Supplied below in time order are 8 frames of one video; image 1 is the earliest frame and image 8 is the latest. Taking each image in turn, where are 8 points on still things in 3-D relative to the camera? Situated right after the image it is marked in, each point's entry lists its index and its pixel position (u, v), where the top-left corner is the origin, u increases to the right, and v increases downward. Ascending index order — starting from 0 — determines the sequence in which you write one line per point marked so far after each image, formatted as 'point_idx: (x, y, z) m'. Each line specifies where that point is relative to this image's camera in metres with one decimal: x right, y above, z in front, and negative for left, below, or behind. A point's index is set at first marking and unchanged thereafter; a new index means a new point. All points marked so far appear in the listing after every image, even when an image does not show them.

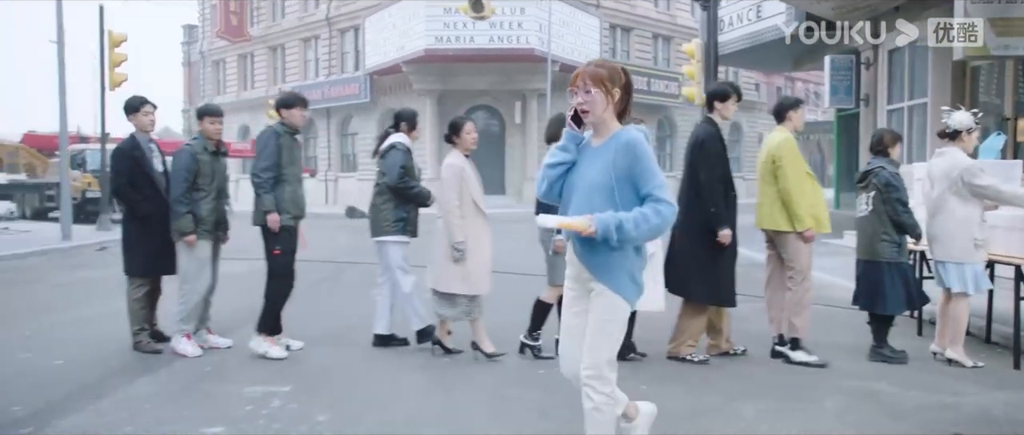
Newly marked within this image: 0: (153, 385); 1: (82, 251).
0: (-2.4, -1.1, +5.5) m
1: (-9.1, -0.7, +17.4) m
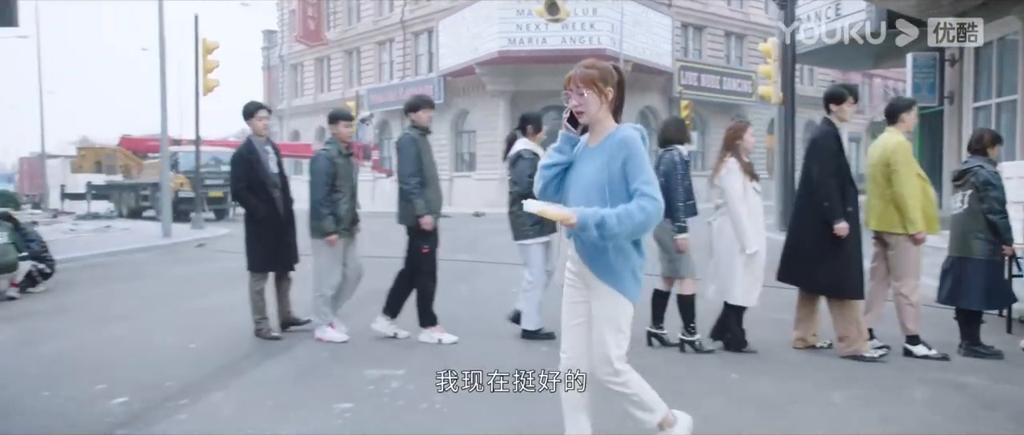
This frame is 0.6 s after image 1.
0: (-1.7, -1.1, +6.0) m
1: (-7.4, -0.7, +18.5) m
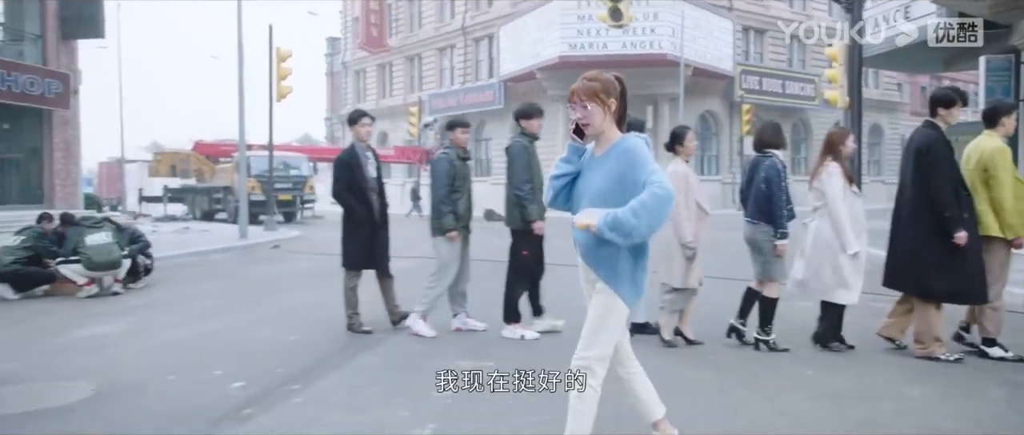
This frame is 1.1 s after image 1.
0: (-1.1, -1.1, +6.5) m
1: (-5.9, -0.7, +19.3) m
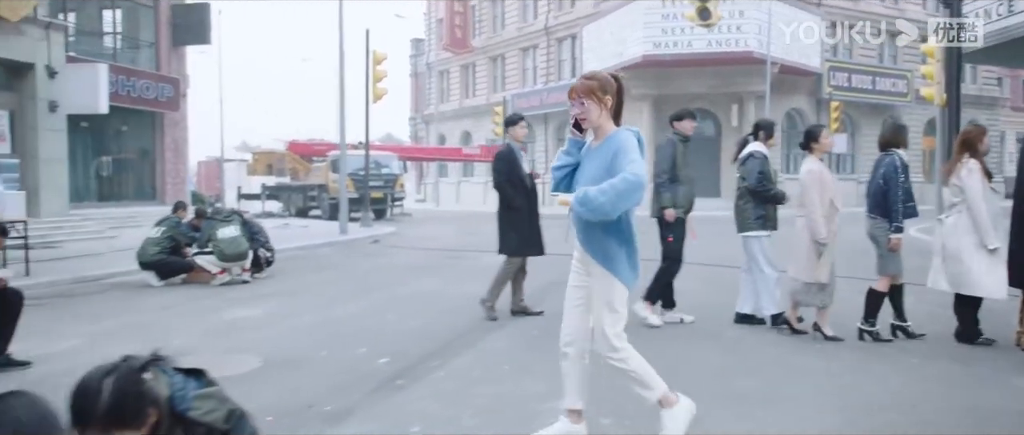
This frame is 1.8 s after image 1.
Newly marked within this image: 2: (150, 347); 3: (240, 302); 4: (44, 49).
0: (-0.1, -1.0, +7.0) m
1: (-3.8, -0.6, +20.2) m
2: (-3.1, -1.1, +7.2) m
3: (-3.3, -1.0, +10.0) m
4: (-10.9, +4.0, +19.4) m
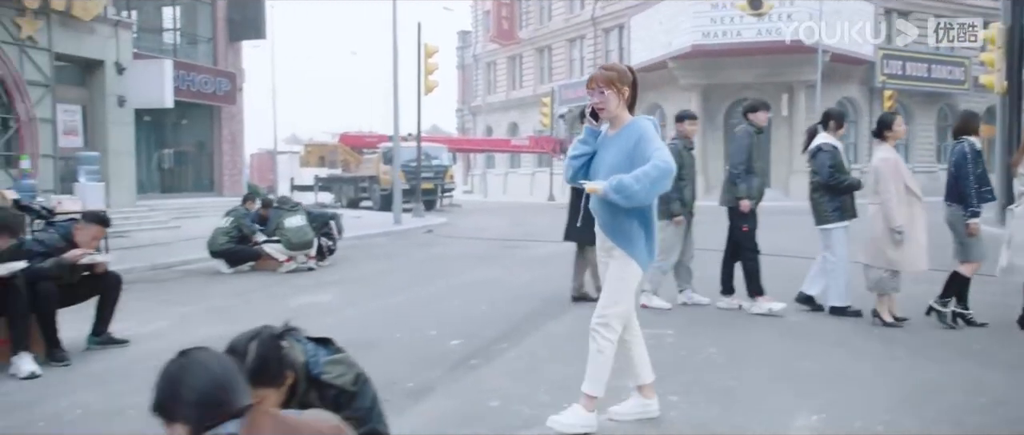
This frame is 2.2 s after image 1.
0: (+0.5, -0.9, +7.3) m
1: (-2.5, -0.4, +20.6) m
2: (-2.6, -1.0, +7.6) m
3: (-2.5, -0.9, +10.4) m
4: (-9.7, +4.2, +20.1) m
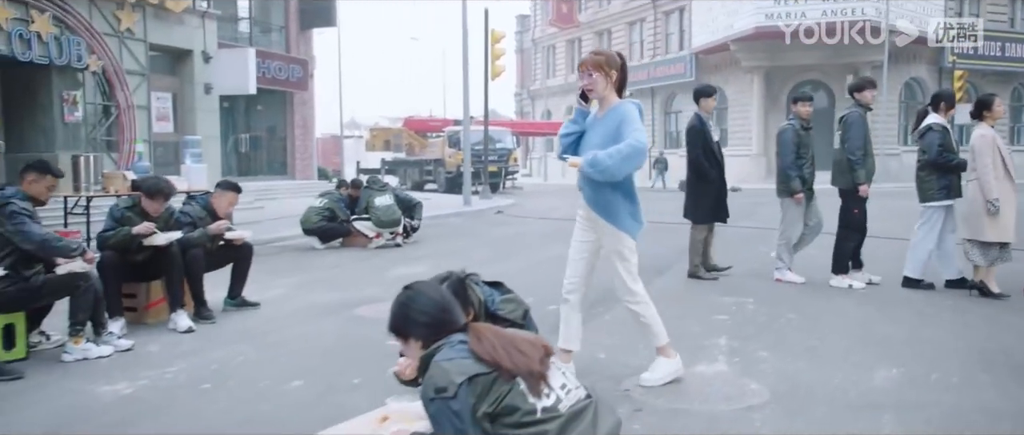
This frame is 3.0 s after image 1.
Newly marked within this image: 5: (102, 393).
0: (+1.3, -0.7, +7.9) m
1: (-0.8, +0.1, +21.4) m
2: (-1.7, -0.8, +8.4) m
3: (-1.5, -0.6, +11.1) m
4: (-8.0, +4.7, +21.2) m
5: (-2.4, -1.0, +4.8) m
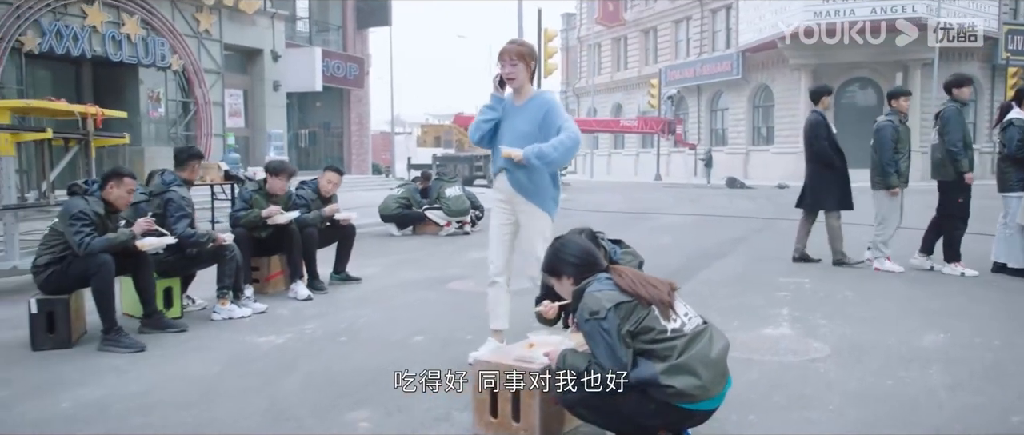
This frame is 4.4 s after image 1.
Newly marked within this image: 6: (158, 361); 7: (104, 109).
0: (+2.1, -0.6, +8.6) m
1: (+0.7, +0.3, +22.1) m
2: (-0.9, -0.6, +9.2) m
3: (-0.6, -0.4, +12.0) m
4: (-6.5, +4.9, +22.3) m
5: (-1.7, -0.8, +5.7) m
6: (-2.2, -0.9, +5.1) m
7: (-4.4, +1.2, +8.9) m
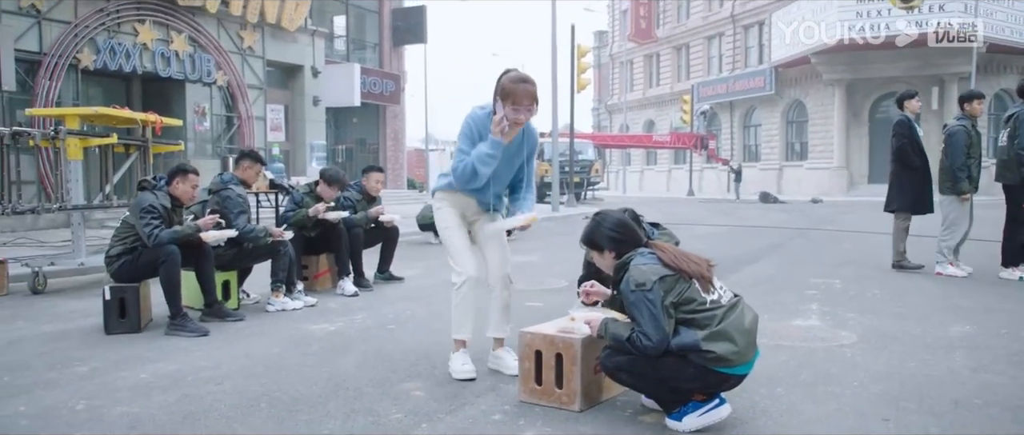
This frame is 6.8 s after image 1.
0: (+2.5, -0.6, +8.8) m
1: (+1.6, -0.1, +22.4) m
2: (-0.5, -0.7, +9.6) m
3: (0.0, -0.5, +12.3) m
4: (-5.6, +4.6, +23.0) m
5: (-1.5, -0.8, +6.0) m
6: (-1.9, -0.8, +5.5) m
7: (-4.0, +1.1, +9.4) m
